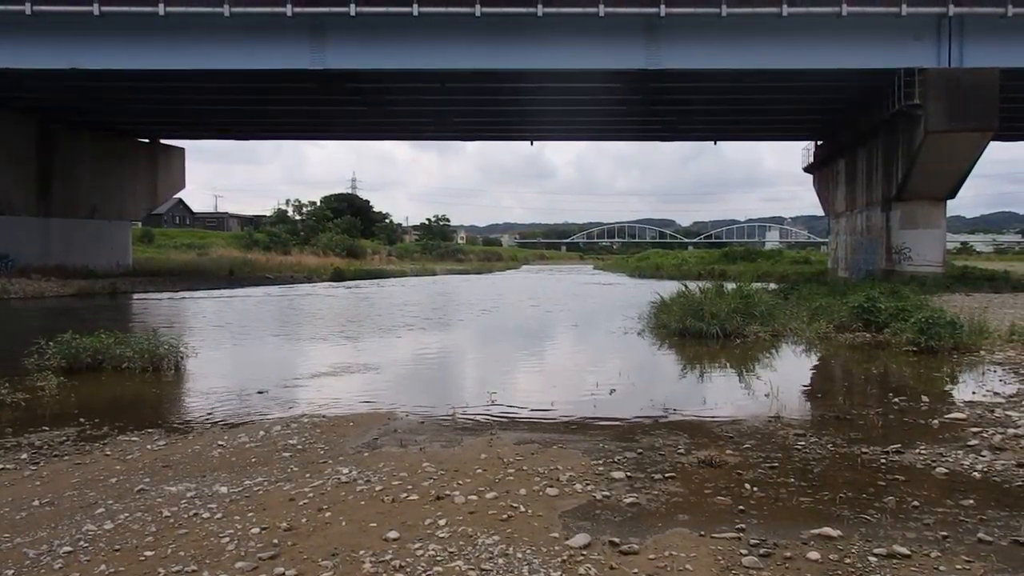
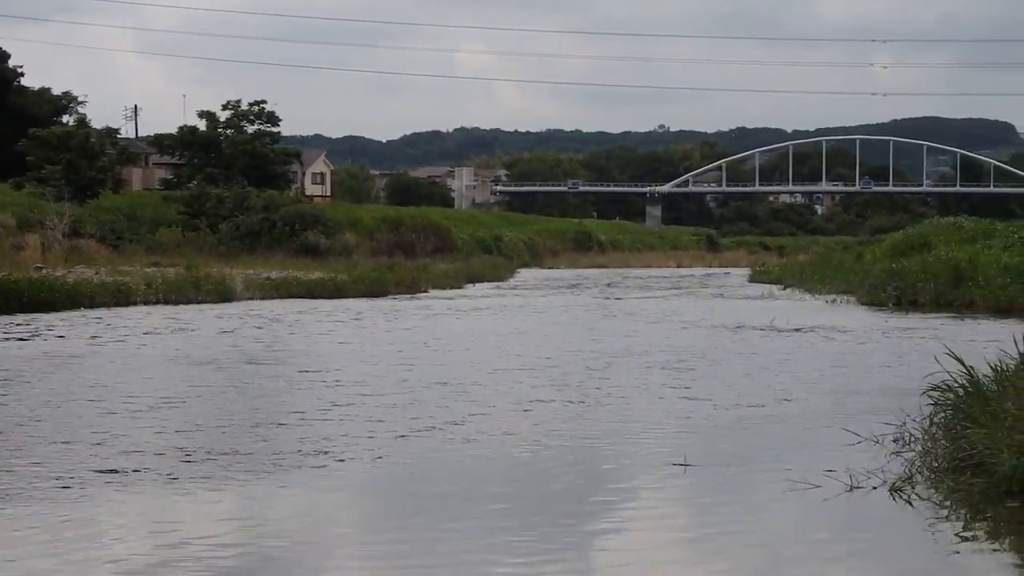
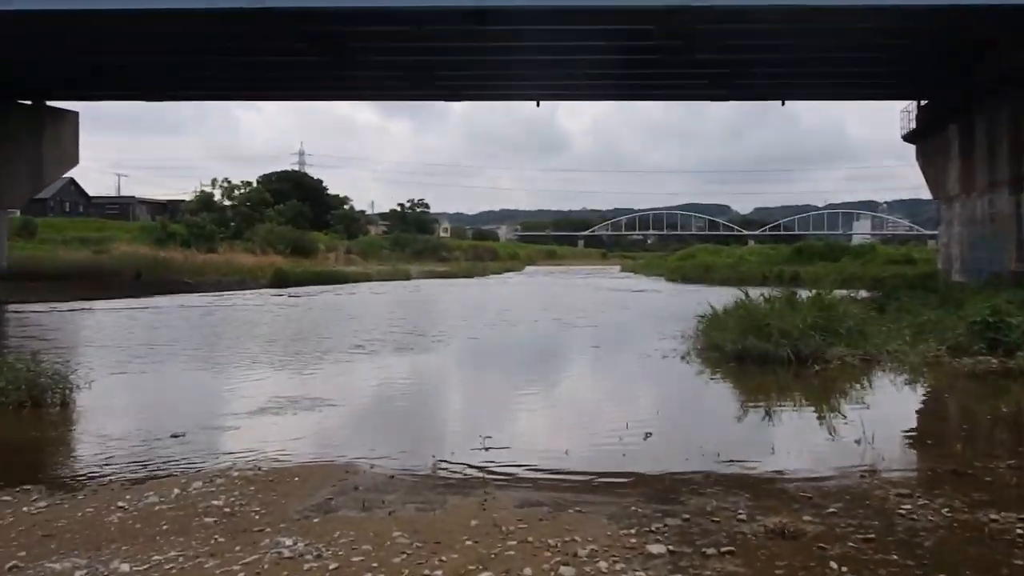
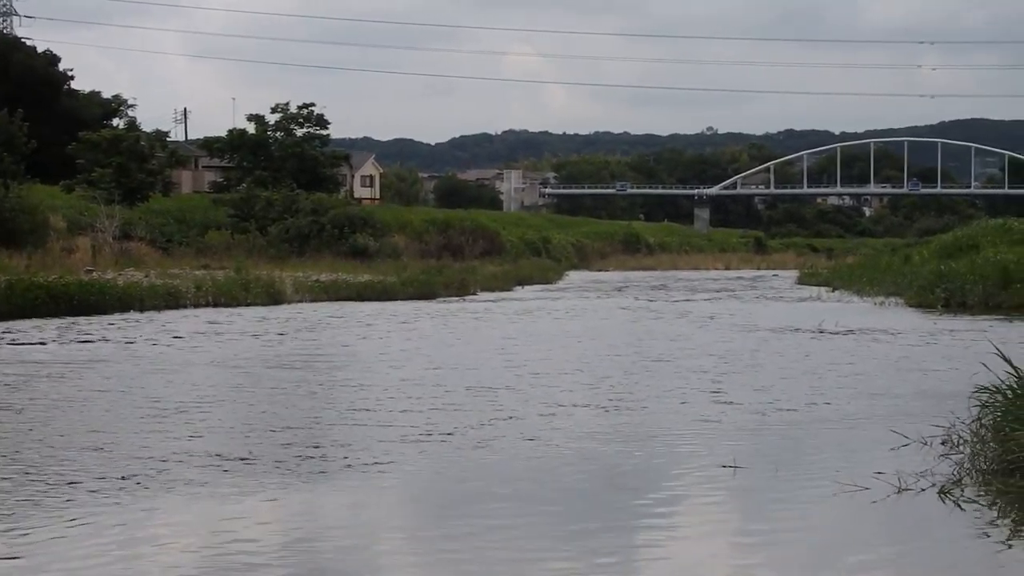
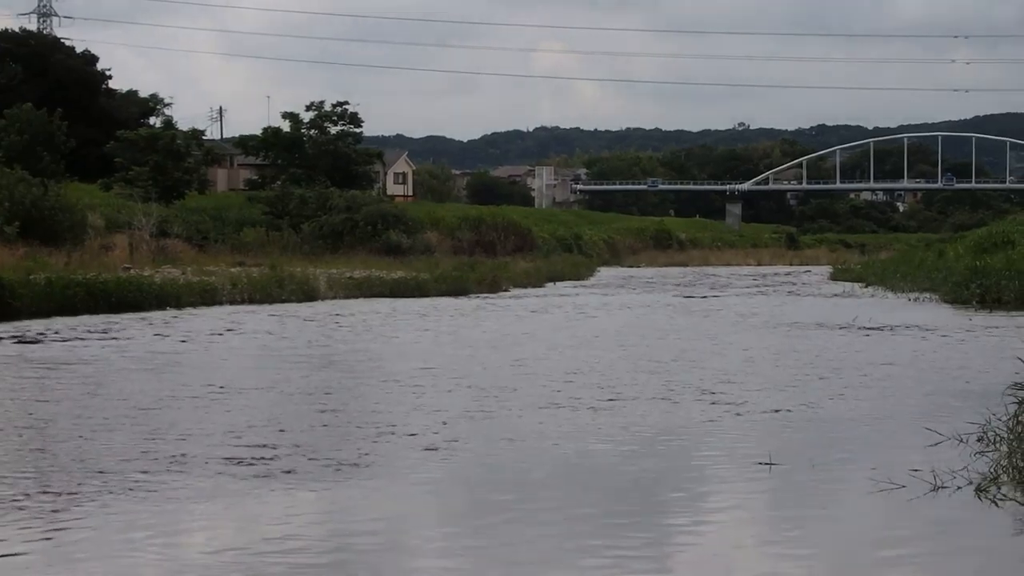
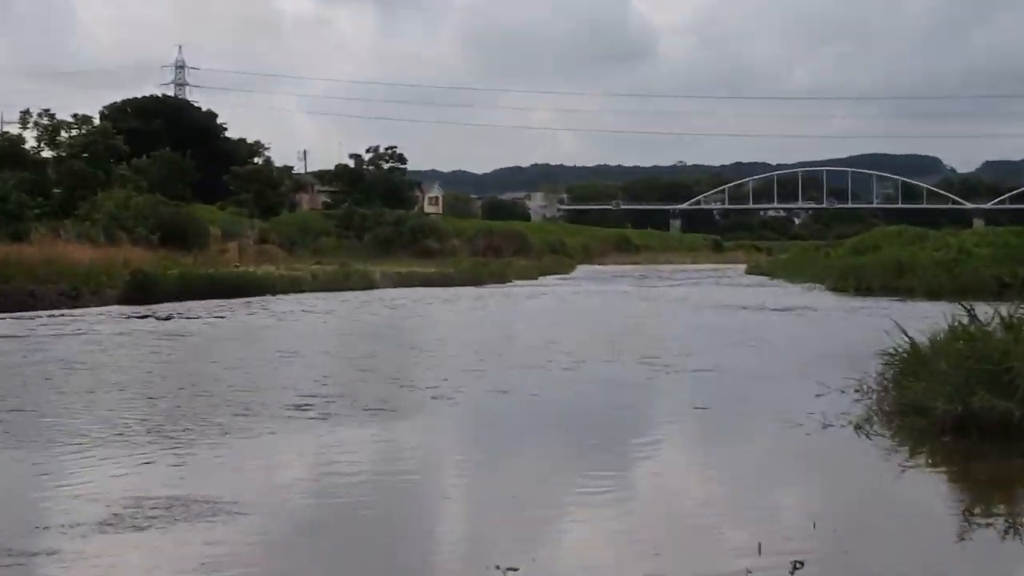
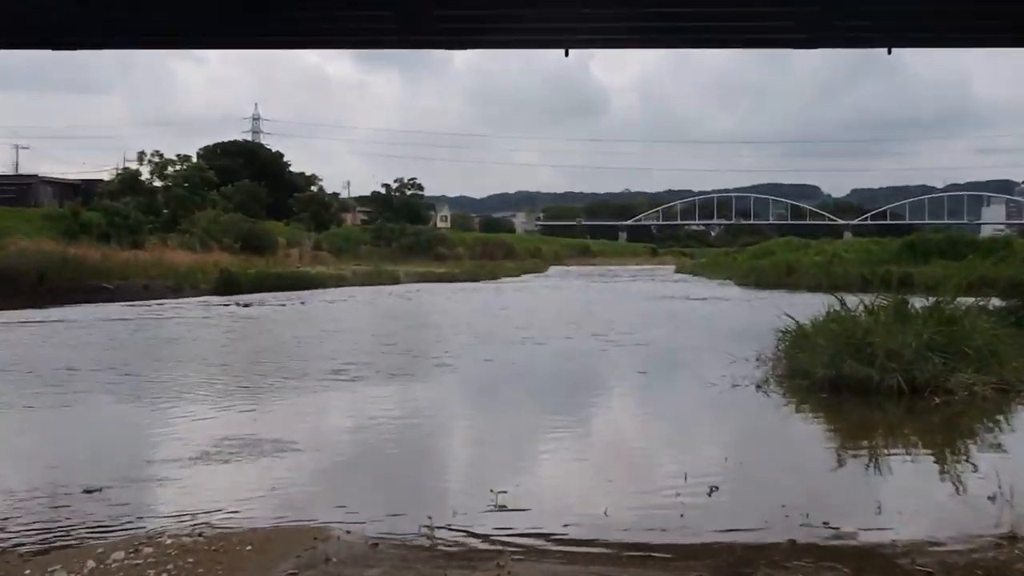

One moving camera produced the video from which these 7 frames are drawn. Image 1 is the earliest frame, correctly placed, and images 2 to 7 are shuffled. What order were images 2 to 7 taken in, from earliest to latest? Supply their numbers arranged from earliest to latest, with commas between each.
3, 7, 6, 5, 4, 2
